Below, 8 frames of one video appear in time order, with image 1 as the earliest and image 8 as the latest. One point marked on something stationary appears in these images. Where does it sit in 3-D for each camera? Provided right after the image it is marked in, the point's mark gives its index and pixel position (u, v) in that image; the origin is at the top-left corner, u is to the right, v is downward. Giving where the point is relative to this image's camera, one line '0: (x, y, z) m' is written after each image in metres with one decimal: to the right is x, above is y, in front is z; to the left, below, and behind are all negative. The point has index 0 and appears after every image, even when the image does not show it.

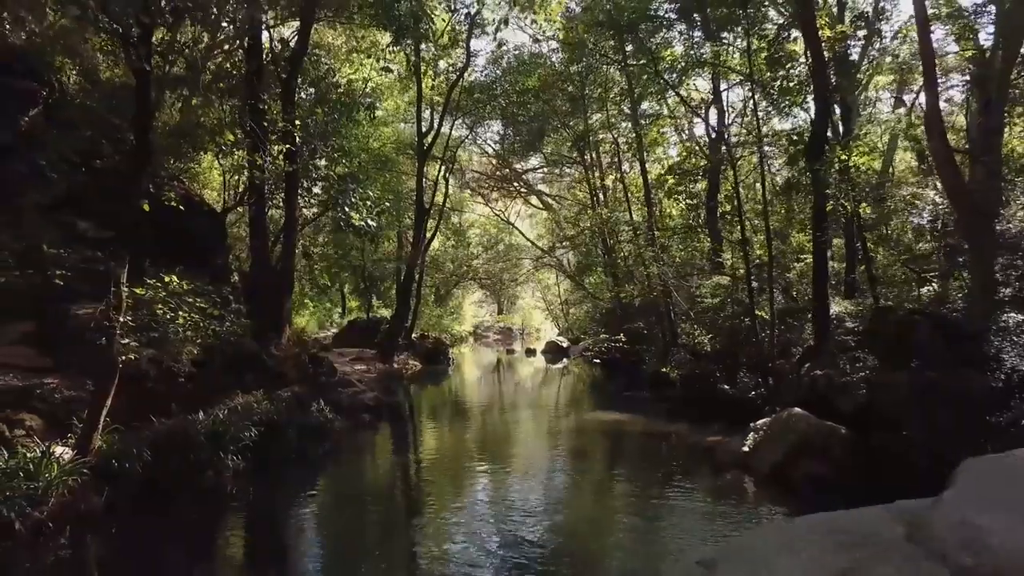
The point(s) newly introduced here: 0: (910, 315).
0: (+5.7, -0.4, +10.1) m
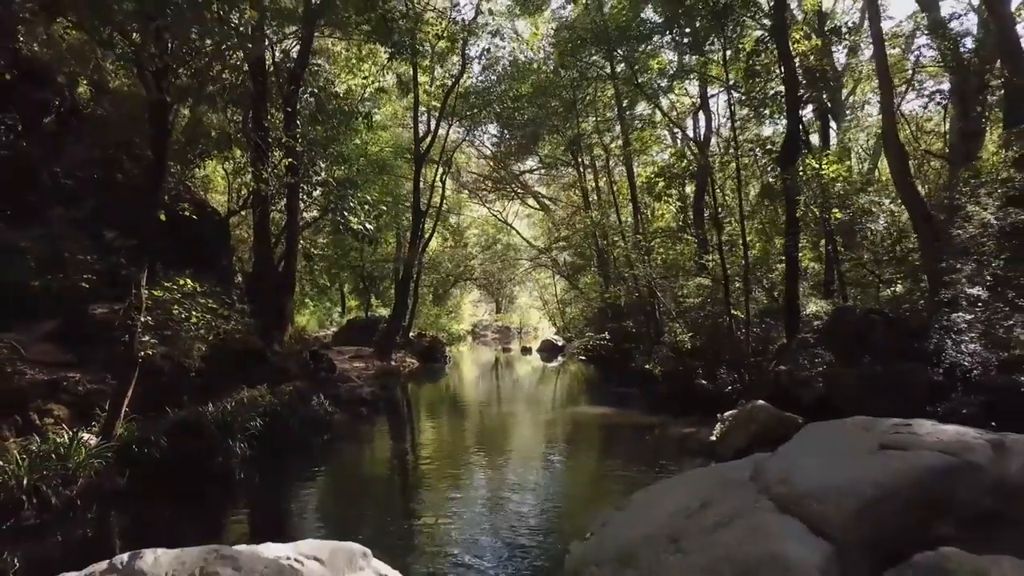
0: (+5.5, -0.5, +10.8) m
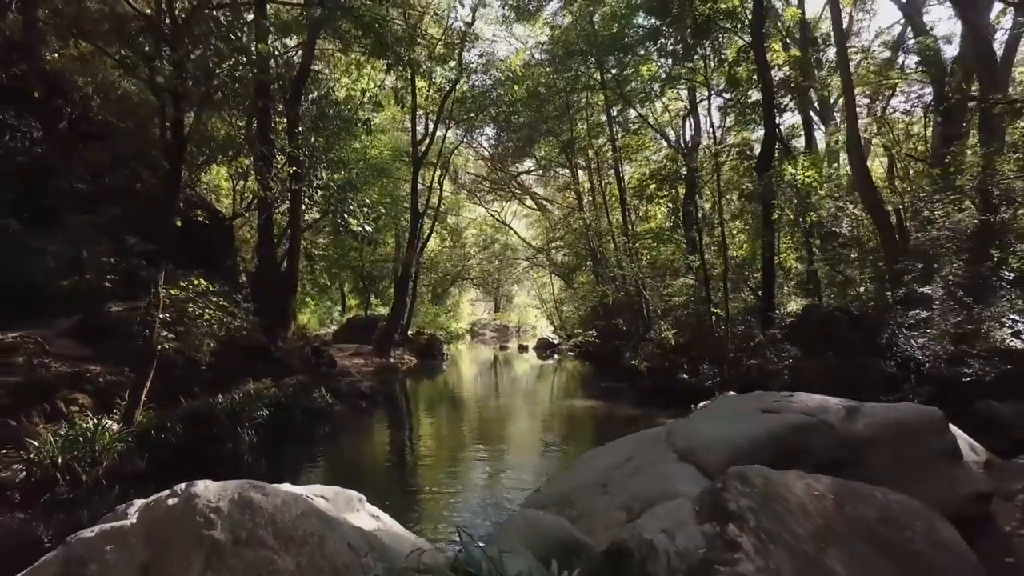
0: (+5.4, -0.4, +11.6) m
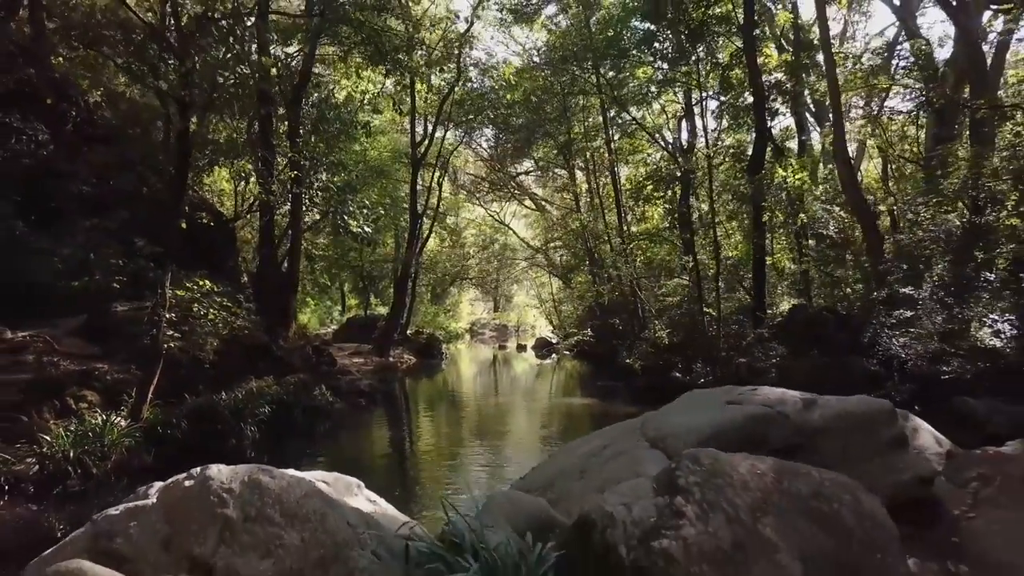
0: (+5.3, -0.5, +11.9) m
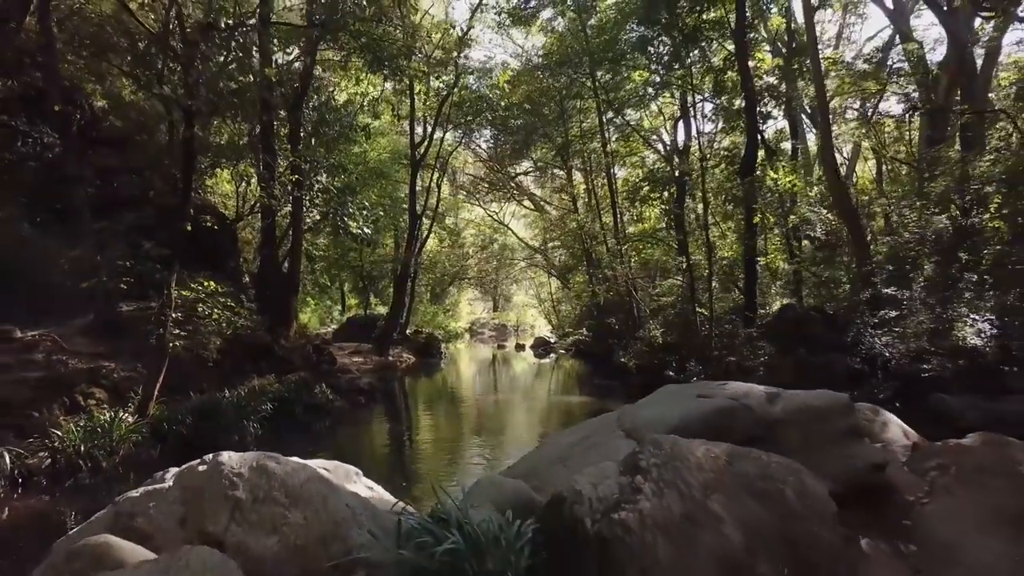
0: (+5.2, -0.5, +12.2) m
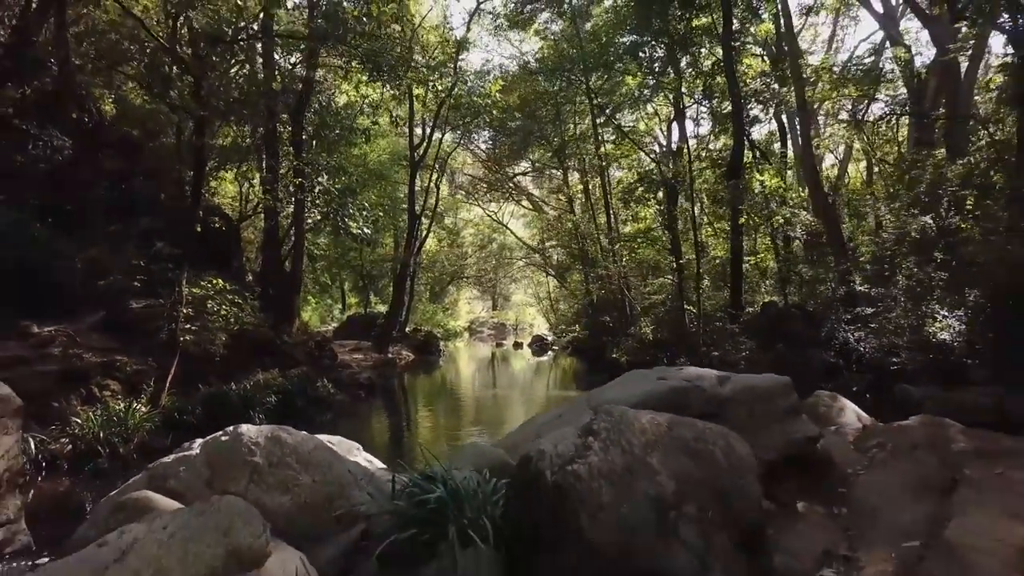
0: (+5.1, -0.4, +12.8) m
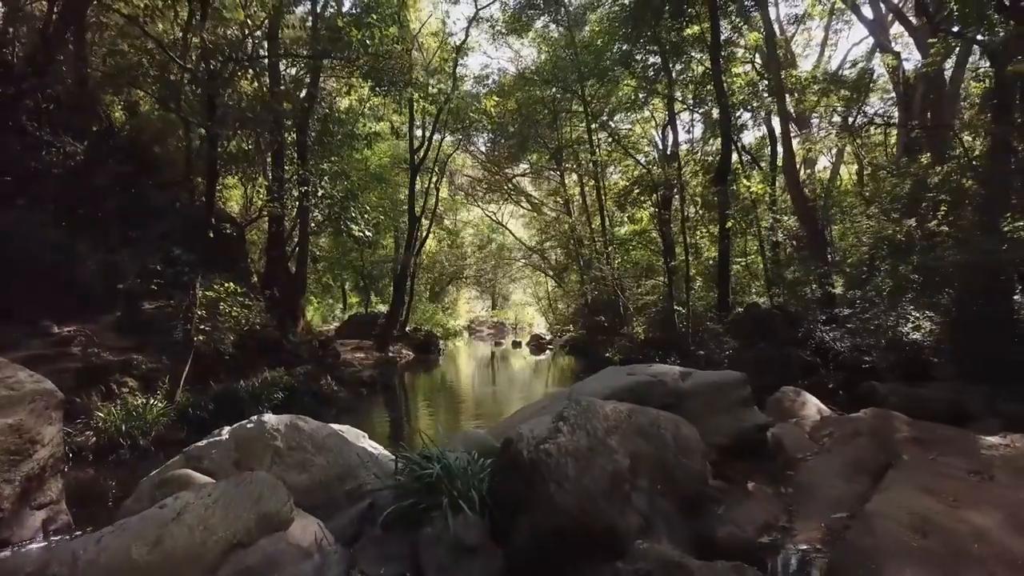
0: (+5.0, -0.5, +13.4) m
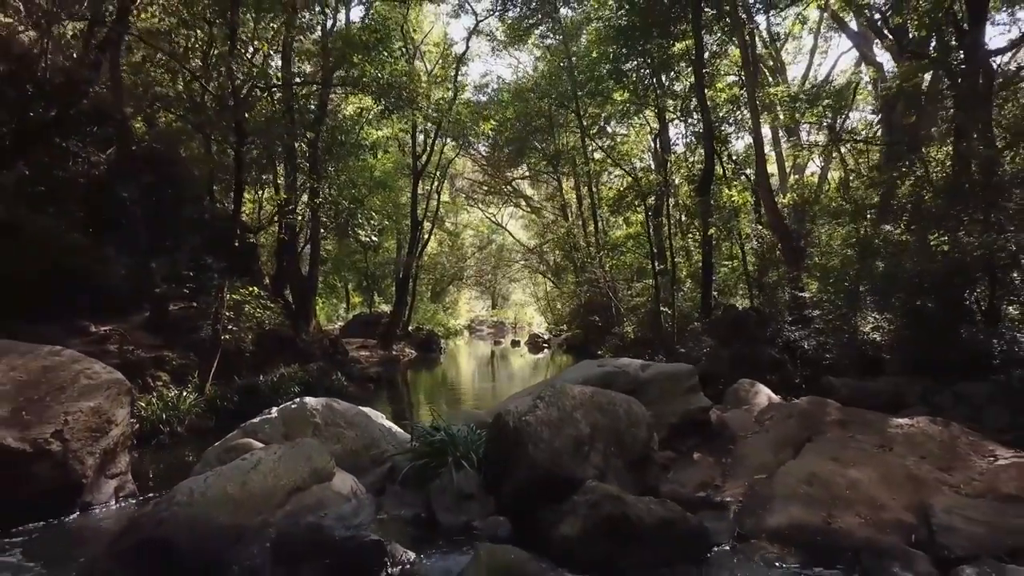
0: (+4.9, -0.5, +14.5) m
